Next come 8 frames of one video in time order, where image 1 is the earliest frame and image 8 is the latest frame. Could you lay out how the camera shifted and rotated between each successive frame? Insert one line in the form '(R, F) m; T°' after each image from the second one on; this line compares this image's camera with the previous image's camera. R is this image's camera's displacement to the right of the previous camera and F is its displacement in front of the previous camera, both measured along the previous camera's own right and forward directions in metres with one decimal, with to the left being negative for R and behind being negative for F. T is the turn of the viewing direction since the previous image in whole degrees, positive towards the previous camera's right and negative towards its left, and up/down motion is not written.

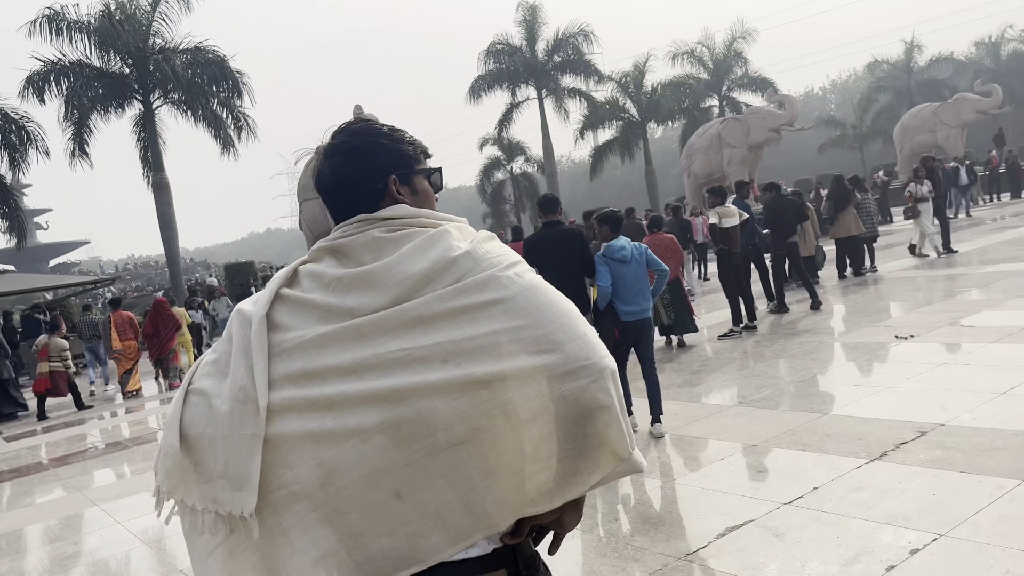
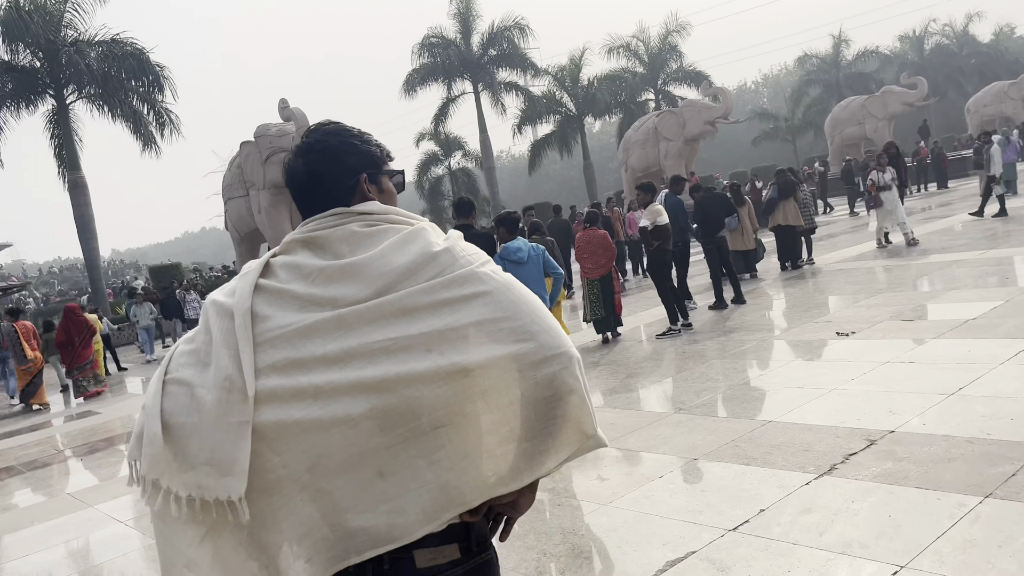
(+0.1, +0.4) m; +4°
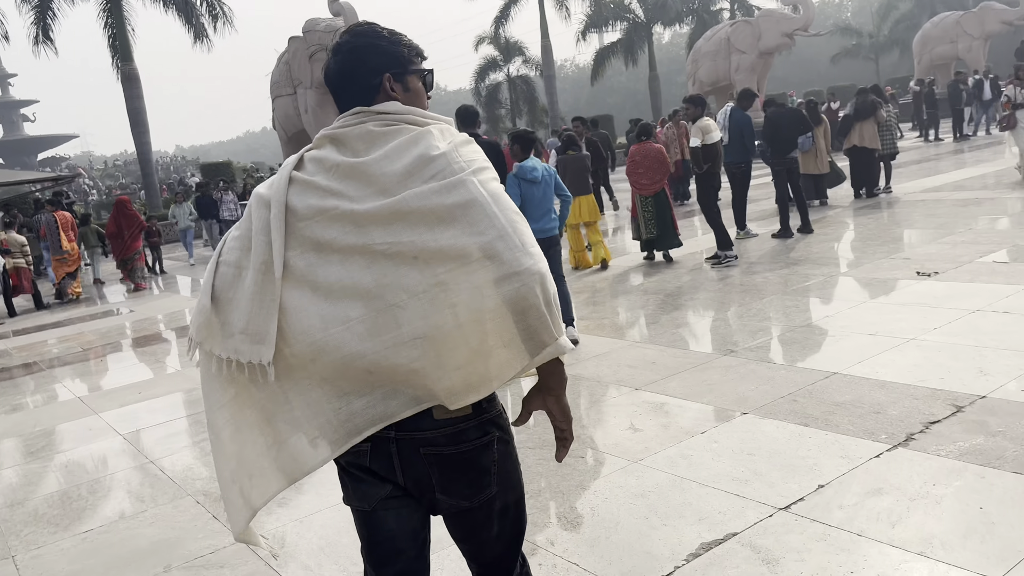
(+0.1, +0.6) m; -4°
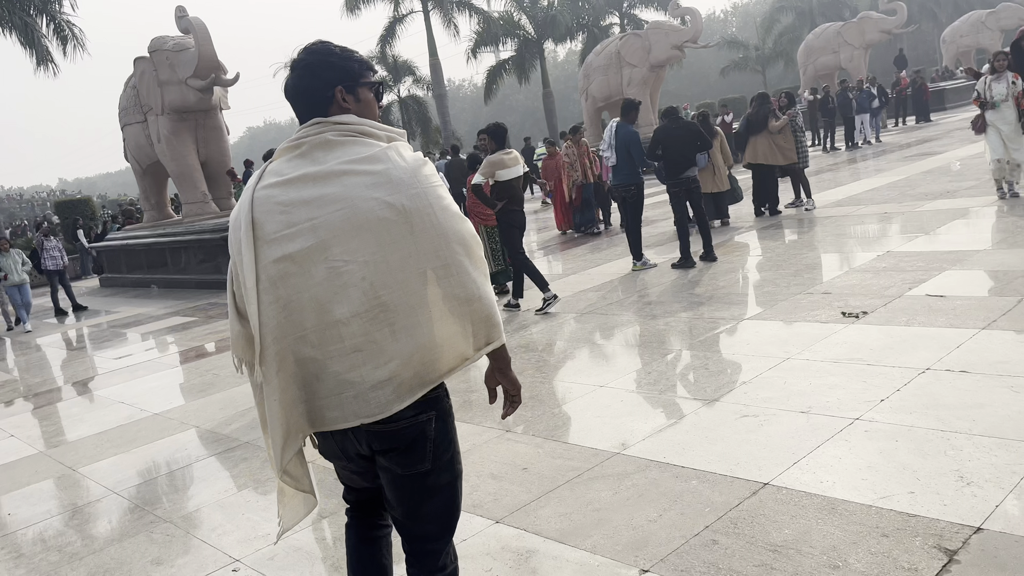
(+0.4, +1.2) m; +6°
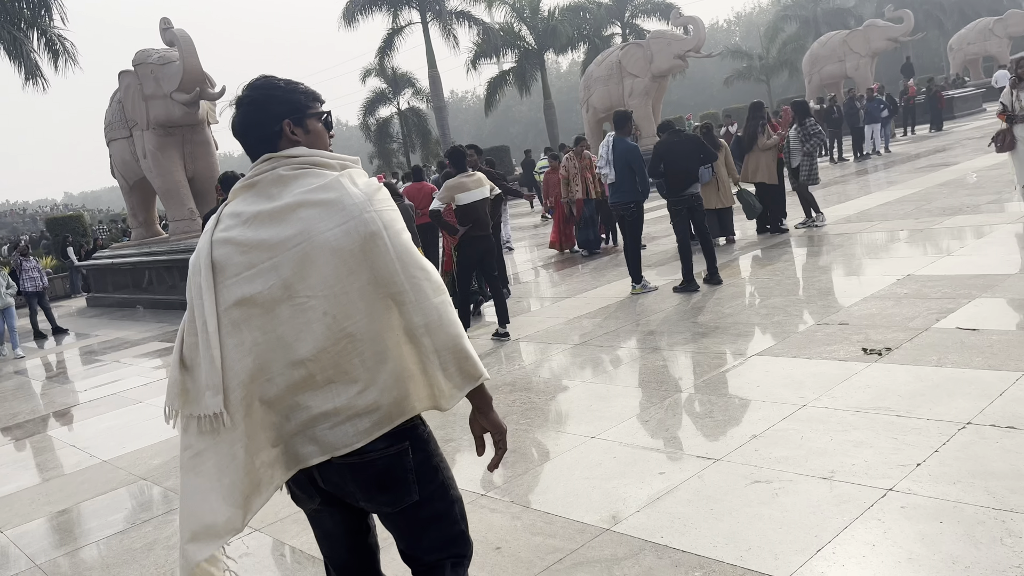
(+0.1, +0.5) m; 0°
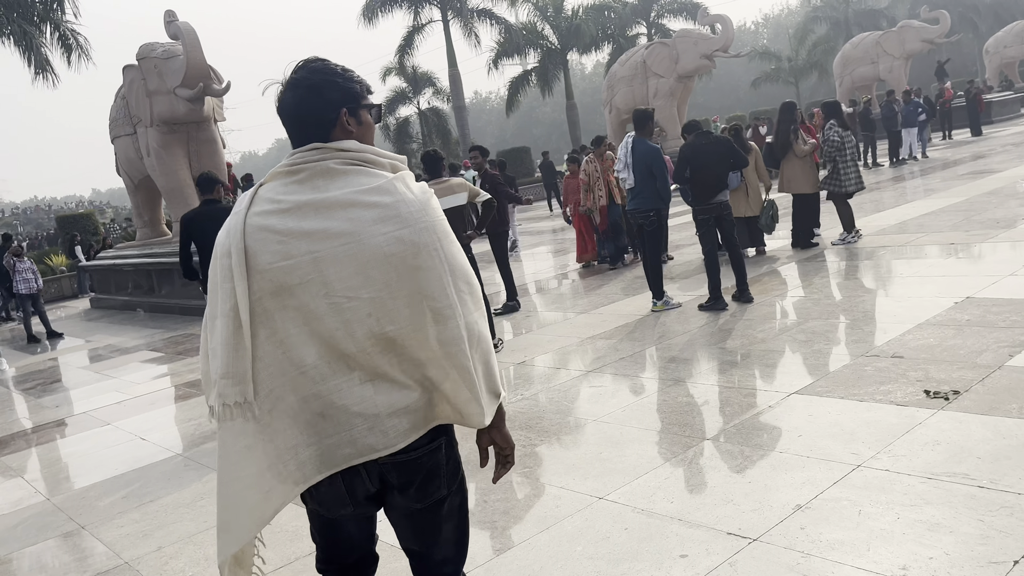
(+0.1, +0.6) m; -2°
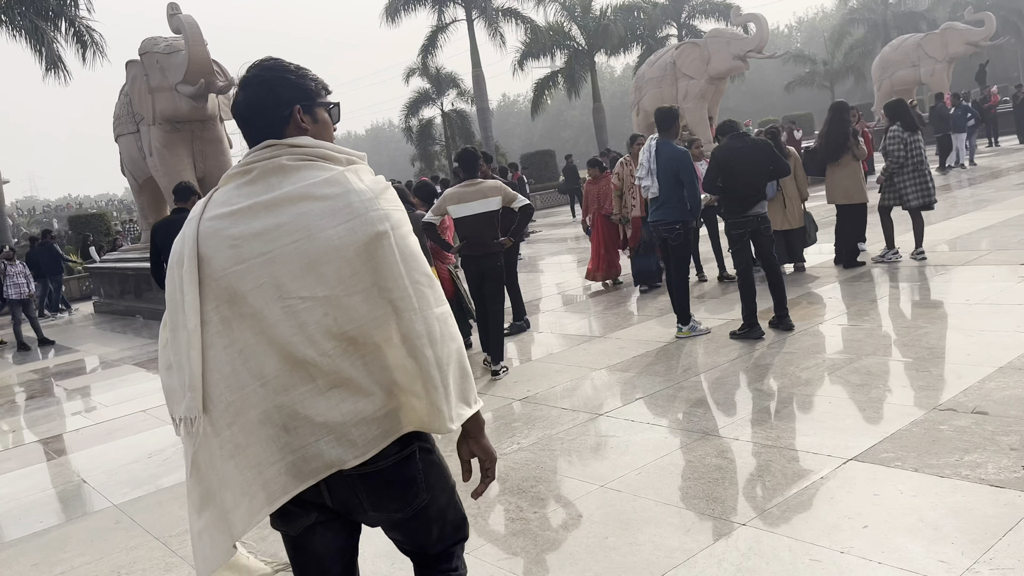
(+0.1, +0.8) m; -2°
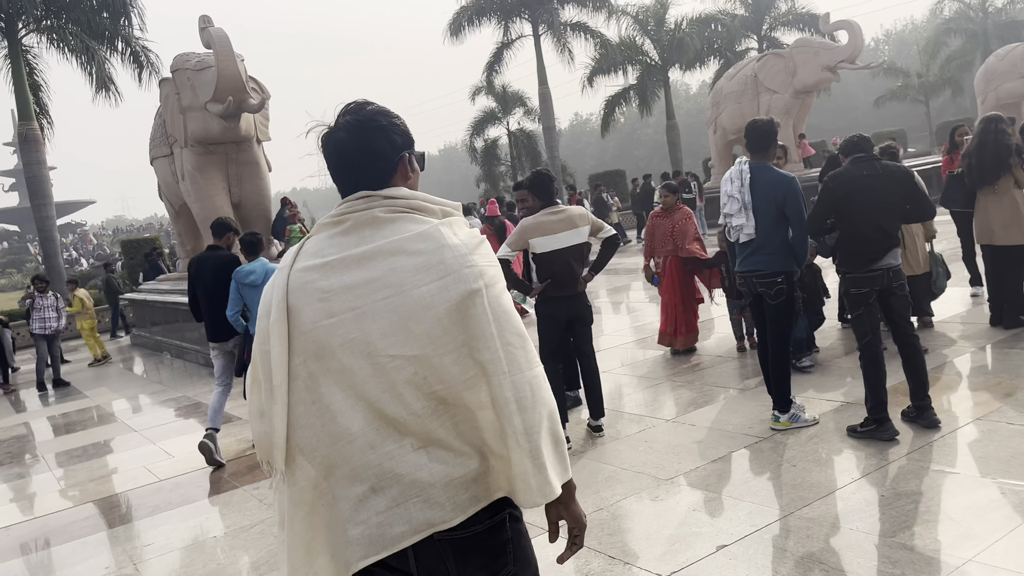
(+0.2, +1.4) m; -5°
